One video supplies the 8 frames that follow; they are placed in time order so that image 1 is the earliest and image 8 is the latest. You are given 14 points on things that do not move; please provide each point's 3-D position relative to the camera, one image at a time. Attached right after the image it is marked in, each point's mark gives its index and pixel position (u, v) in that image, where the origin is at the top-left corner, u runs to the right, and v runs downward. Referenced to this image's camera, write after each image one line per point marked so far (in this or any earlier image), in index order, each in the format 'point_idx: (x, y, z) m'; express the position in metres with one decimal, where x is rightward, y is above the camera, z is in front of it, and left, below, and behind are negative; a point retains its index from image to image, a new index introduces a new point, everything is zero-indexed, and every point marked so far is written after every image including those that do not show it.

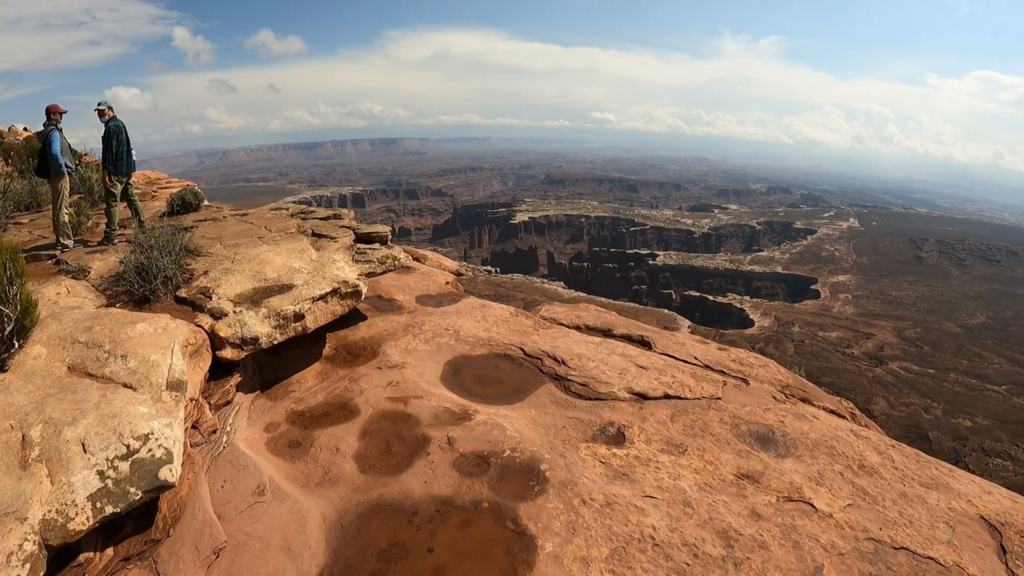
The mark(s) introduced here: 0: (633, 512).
0: (+2.2, -4.2, +8.9) m
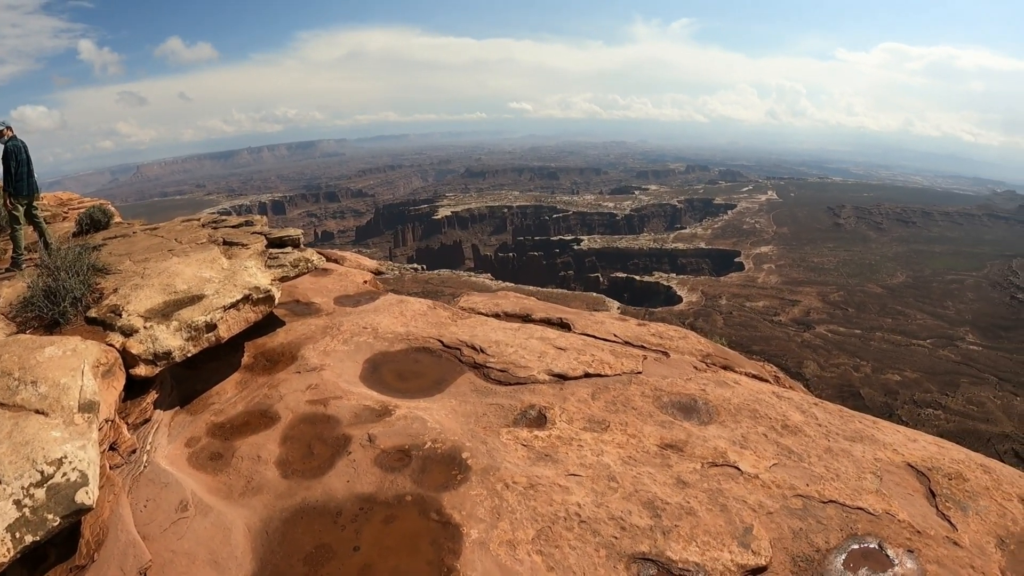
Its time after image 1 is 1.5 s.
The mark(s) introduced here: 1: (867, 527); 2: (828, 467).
0: (+0.8, -3.8, +8.8) m
1: (+7.1, -4.7, +9.4) m
2: (+6.7, -3.9, +10.4) m
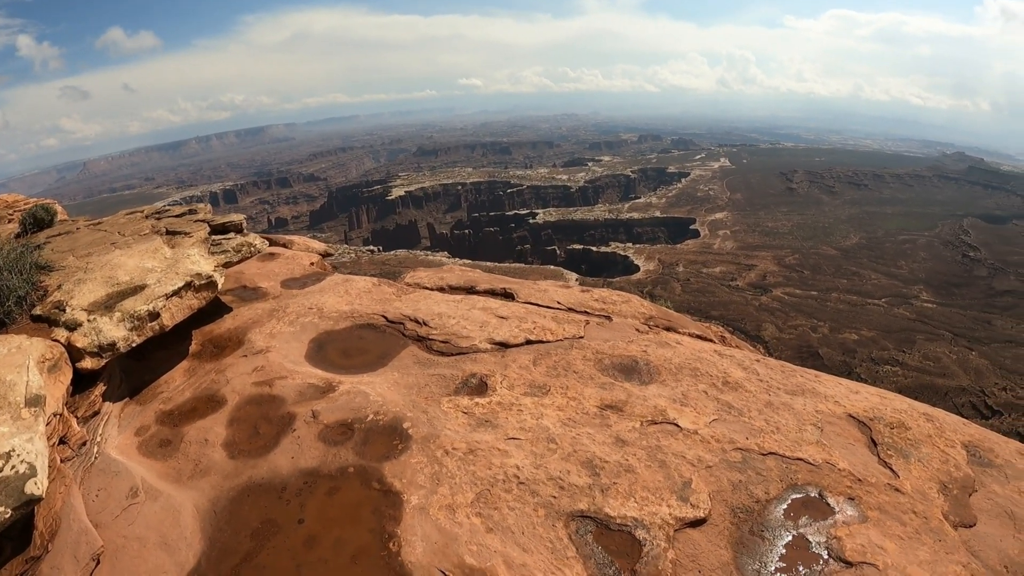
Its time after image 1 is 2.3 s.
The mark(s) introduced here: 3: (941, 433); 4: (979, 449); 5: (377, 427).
0: (-0.3, -3.2, +9.0) m
1: (+6.0, -3.8, +9.6) m
2: (+5.6, -3.0, +10.7) m
3: (+10.7, -3.6, +11.9) m
4: (+12.0, -4.0, +12.1) m
5: (-2.7, -2.8, +9.7) m
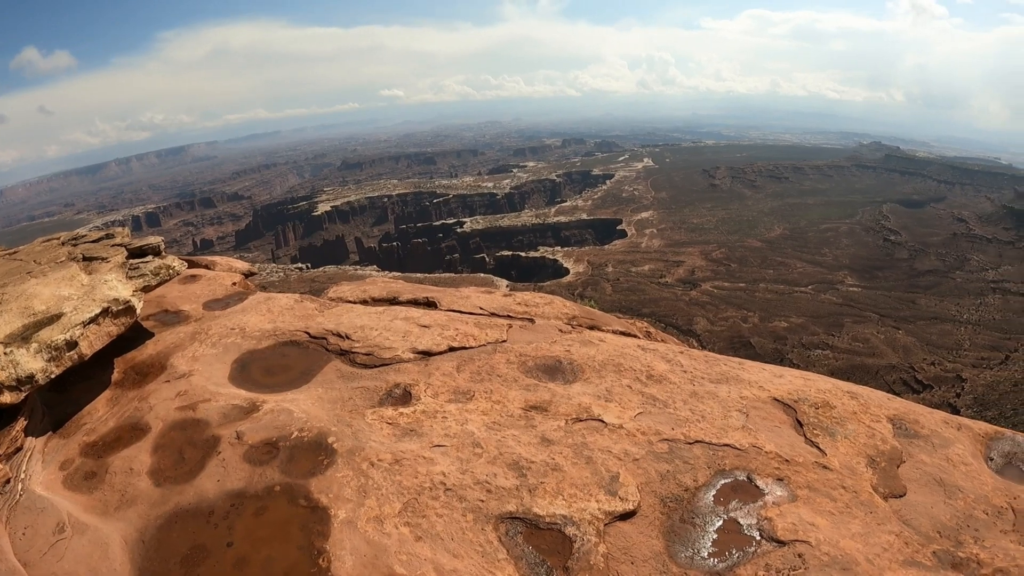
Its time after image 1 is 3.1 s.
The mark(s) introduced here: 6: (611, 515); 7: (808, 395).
0: (-1.7, -3.3, +9.1) m
1: (+4.6, -3.6, +10.0) m
2: (+4.1, -2.8, +11.0) m
3: (+9.1, -3.2, +12.5) m
4: (+10.5, -3.6, +12.7) m
5: (-4.2, -3.1, +9.6) m
6: (+1.8, -4.1, +8.6) m
7: (+7.6, -2.8, +12.4) m
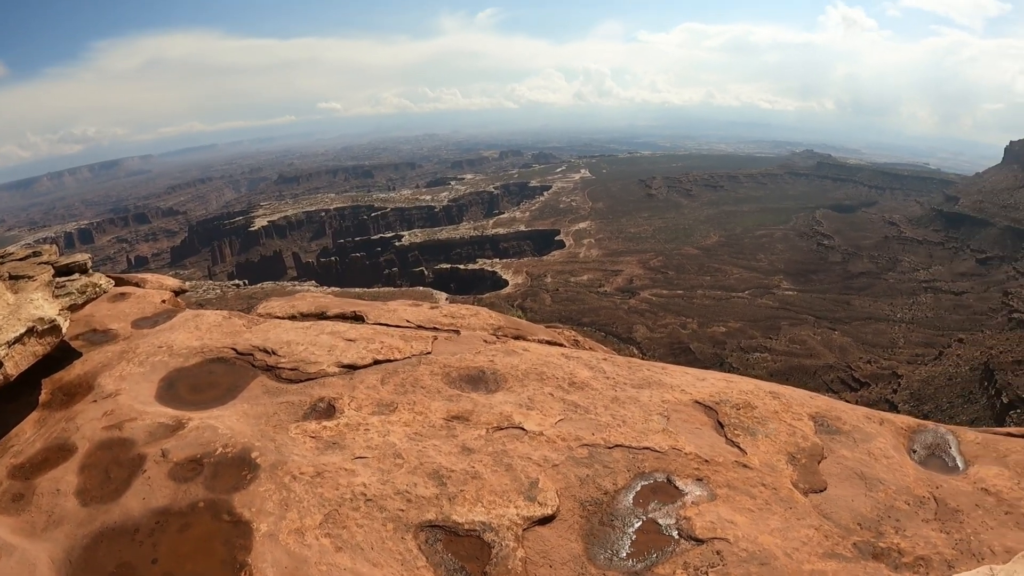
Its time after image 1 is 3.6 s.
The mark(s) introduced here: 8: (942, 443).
0: (-3.3, -3.7, +9.3) m
1: (+3.0, -3.9, +10.5) m
2: (+2.4, -3.1, +11.5) m
3: (+7.4, -3.3, +13.2) m
4: (+8.7, -3.7, +13.4) m
5: (-5.8, -3.5, +9.8) m
6: (+0.3, -4.3, +9.0) m
7: (+5.9, -3.0, +13.0) m
8: (+12.8, -4.6, +14.3) m
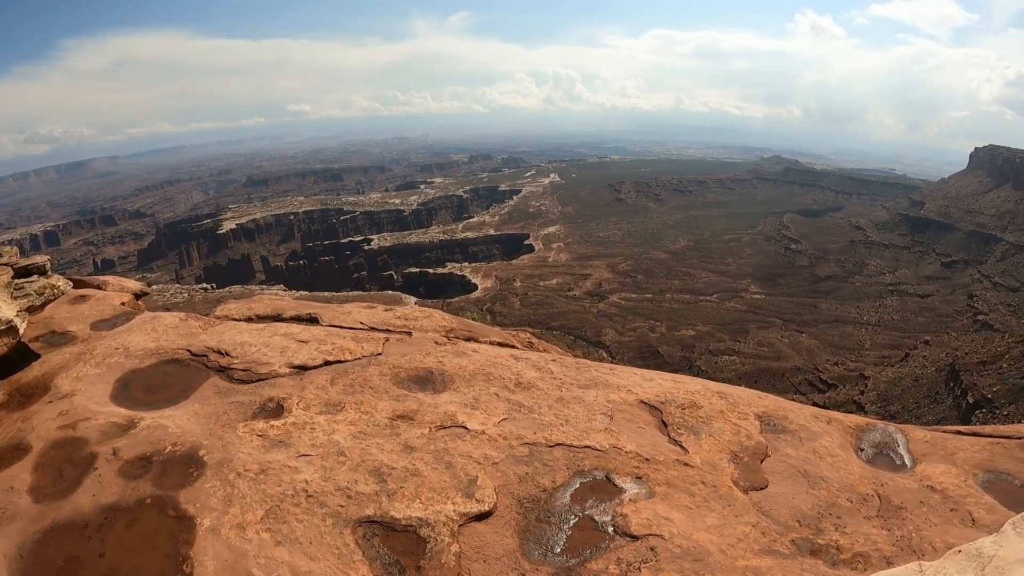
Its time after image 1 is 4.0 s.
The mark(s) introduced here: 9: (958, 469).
0: (-4.5, -3.7, +9.6) m
1: (+1.8, -3.9, +10.8) m
2: (+1.2, -3.2, +11.8) m
3: (+6.2, -3.4, +13.5) m
4: (+7.5, -3.8, +13.7) m
5: (-7.0, -3.6, +10.0) m
6: (-0.9, -4.4, +9.2) m
7: (+4.6, -3.1, +13.3) m
8: (+11.5, -4.7, +14.6) m
9: (+12.4, -4.9, +13.1) m
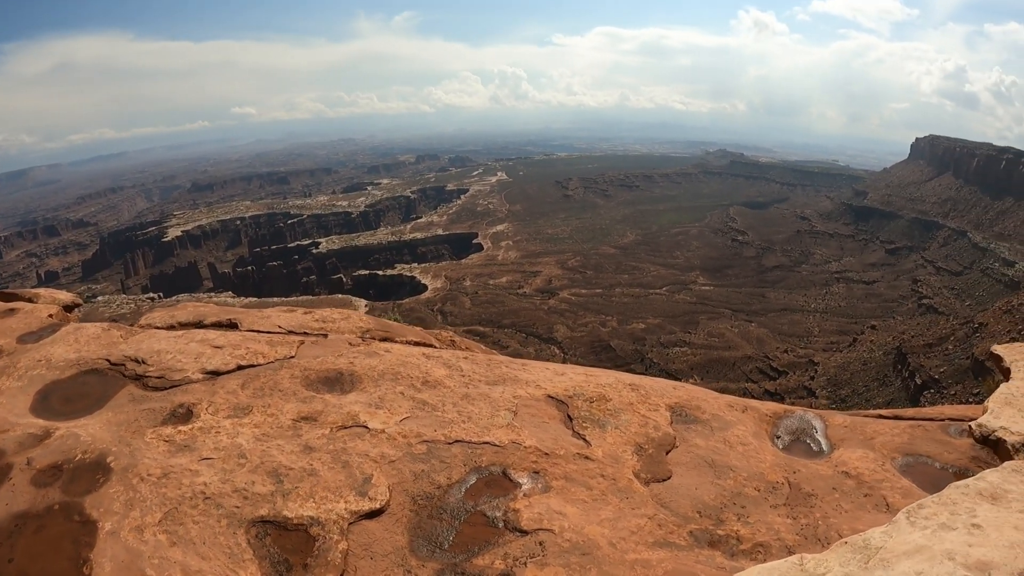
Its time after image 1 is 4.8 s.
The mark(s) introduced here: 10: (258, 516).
0: (-6.8, -4.0, +10.1) m
1: (-0.5, -4.0, +11.2) m
2: (-1.1, -3.2, +12.2) m
3: (+3.9, -3.3, +13.9) m
4: (+5.3, -3.7, +14.1) m
5: (-9.3, -3.9, +10.5) m
6: (-3.2, -4.6, +9.7) m
7: (+2.4, -3.0, +13.7) m
8: (+9.3, -4.4, +15.0) m
9: (+10.2, -4.7, +13.5) m
10: (-5.1, -4.5, +9.5) m
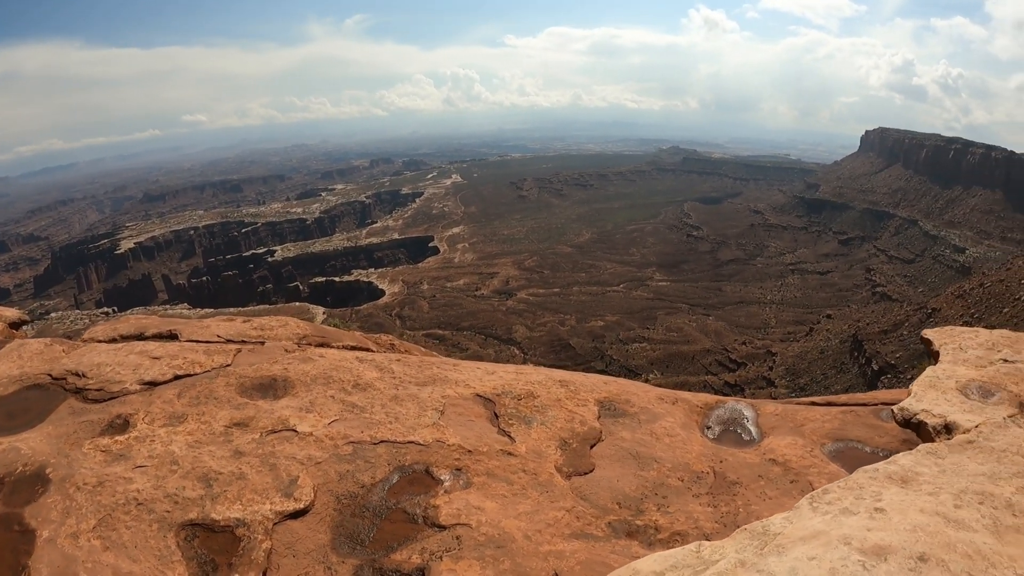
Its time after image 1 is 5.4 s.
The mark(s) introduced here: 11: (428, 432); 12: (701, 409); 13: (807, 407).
0: (-8.6, -4.3, +10.6) m
1: (-2.3, -4.2, +11.7) m
2: (-2.9, -3.4, +12.7) m
3: (+2.1, -3.4, +14.4) m
4: (+3.5, -3.6, +14.6) m
5: (-11.1, -4.3, +11.1) m
6: (-5.0, -4.8, +10.2) m
7: (+0.5, -3.1, +14.2) m
8: (+7.5, -4.3, +15.5) m
9: (+8.4, -4.5, +14.0) m
10: (-6.8, -4.9, +10.0) m
11: (-2.0, -3.8, +12.3) m
12: (+6.4, -4.0, +15.7) m
13: (+9.9, -4.1, +15.9) m
